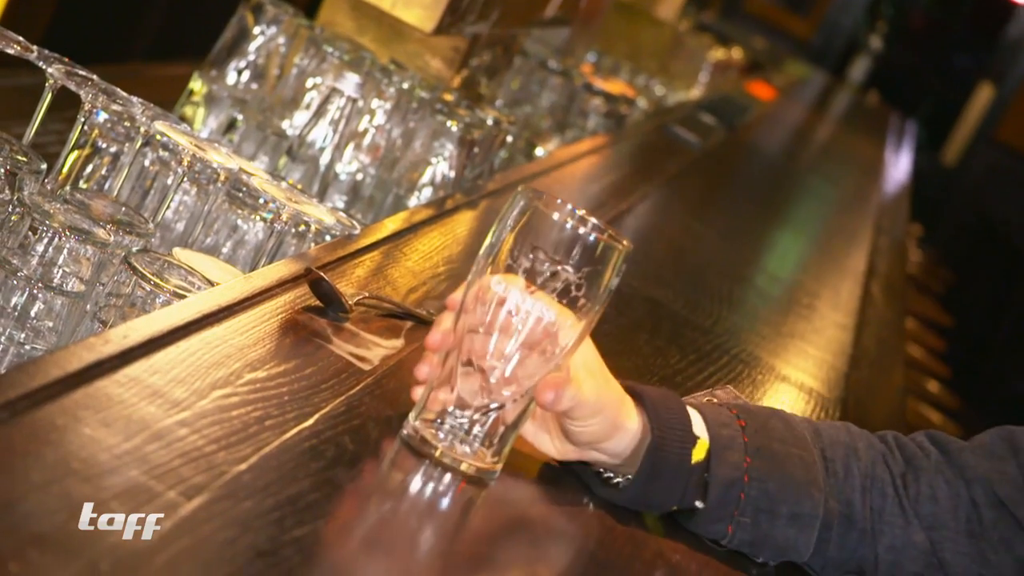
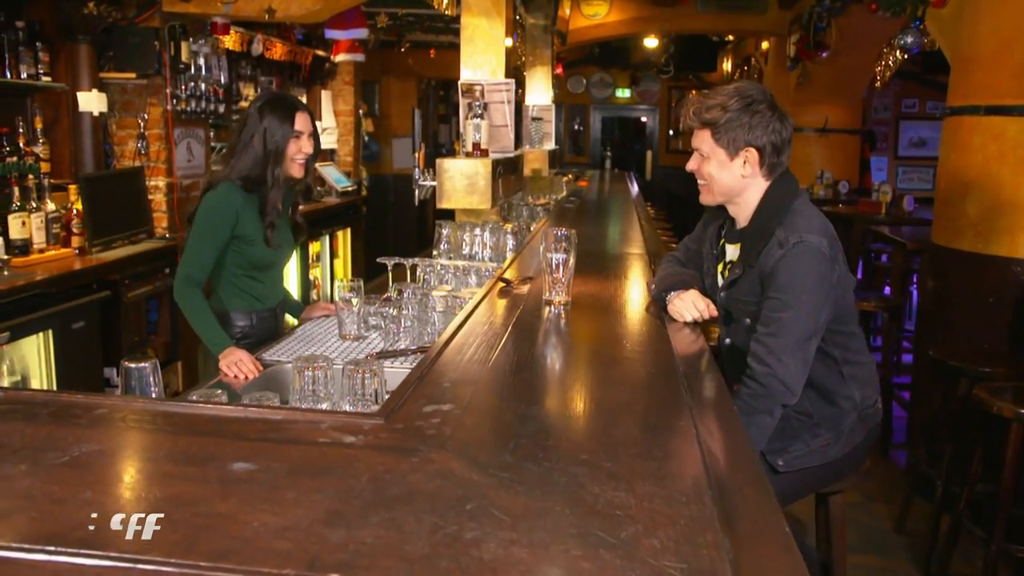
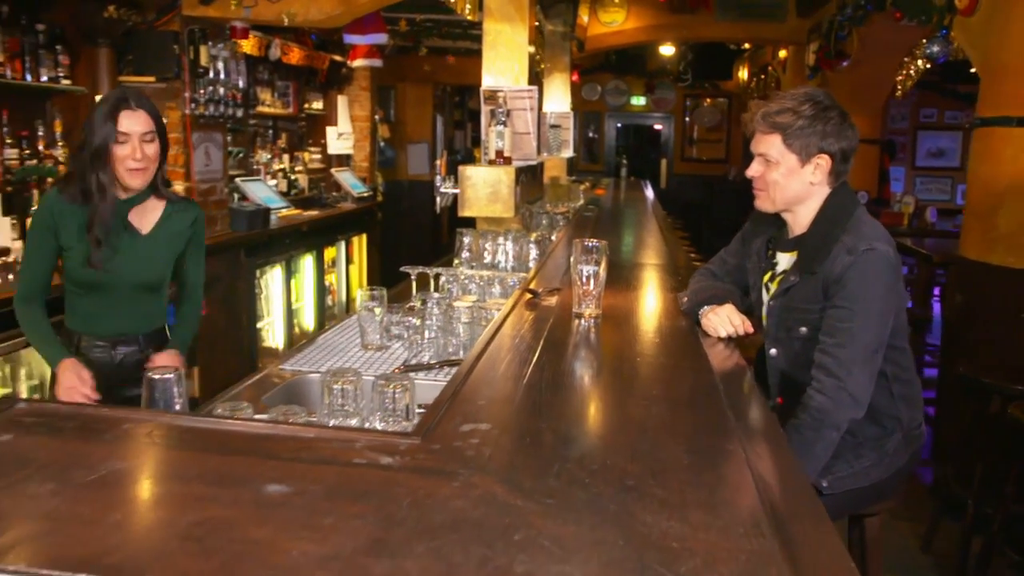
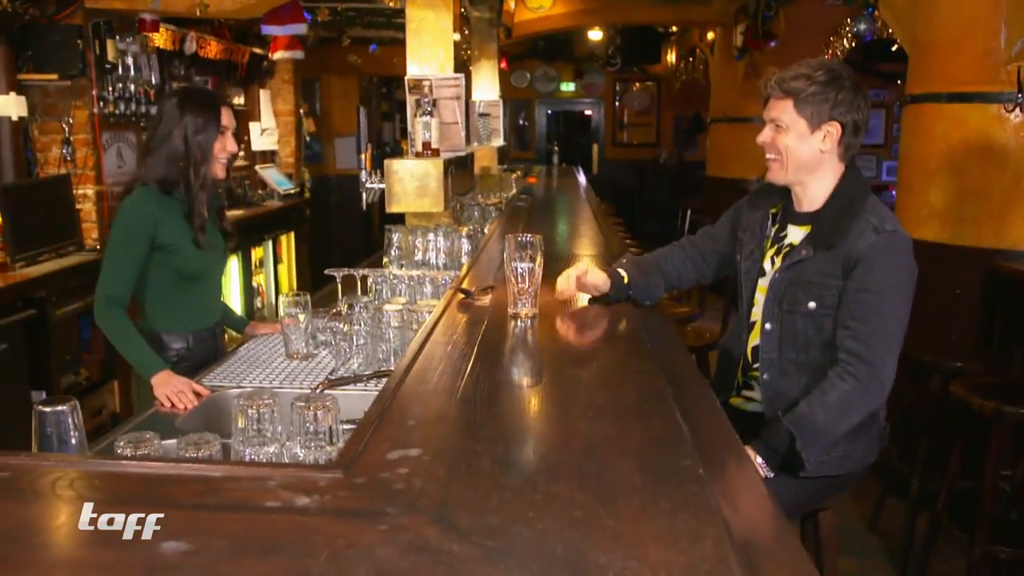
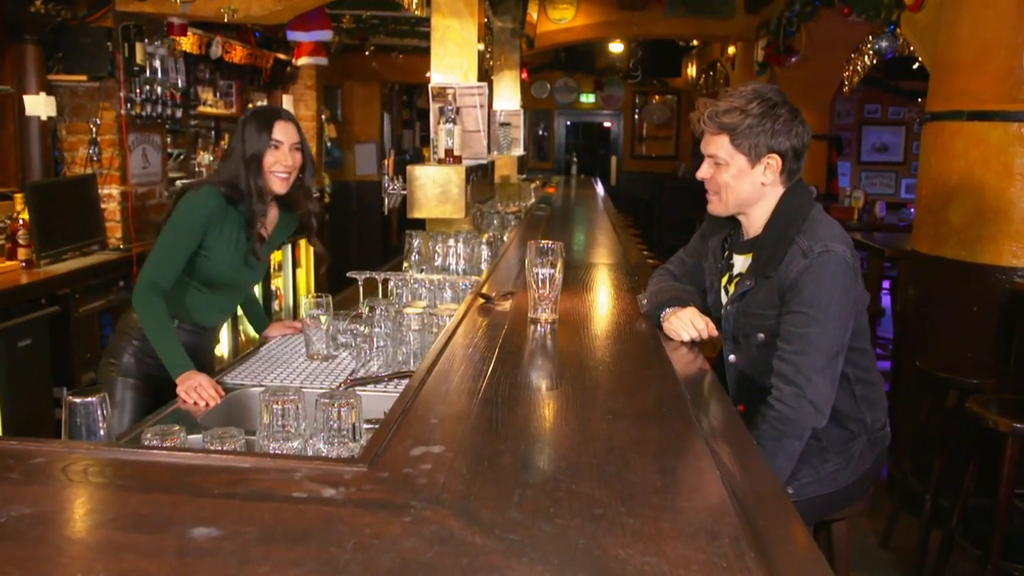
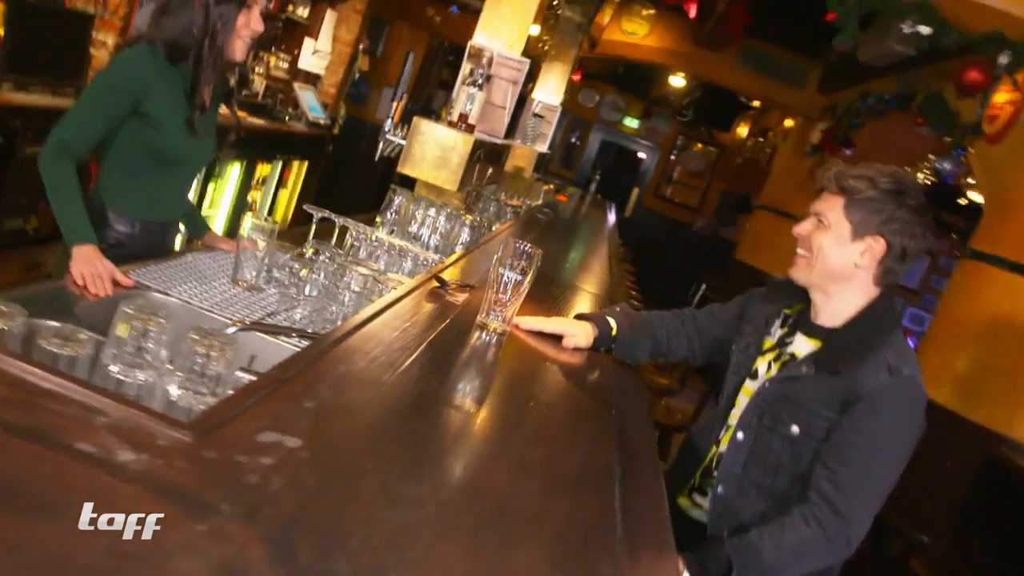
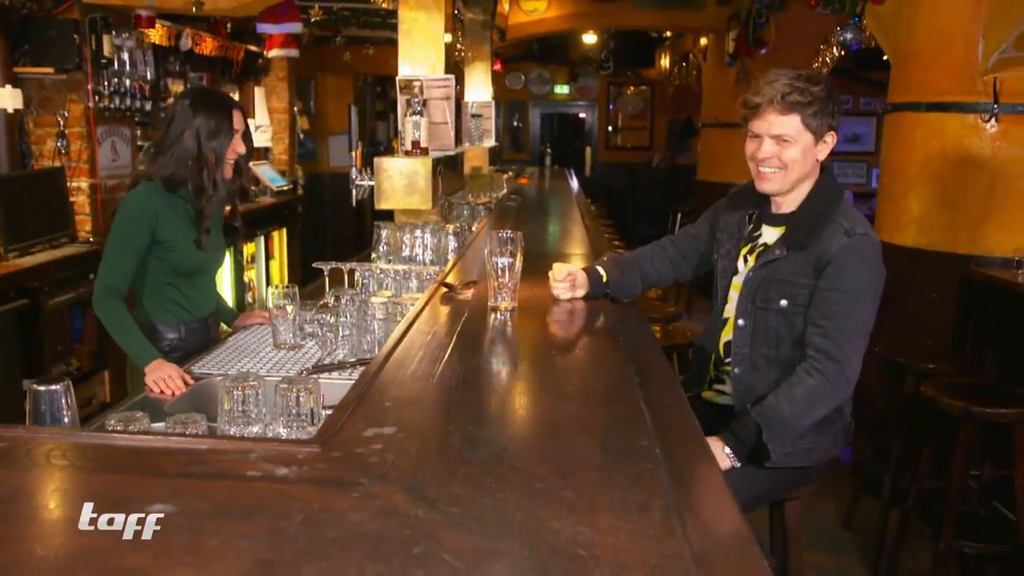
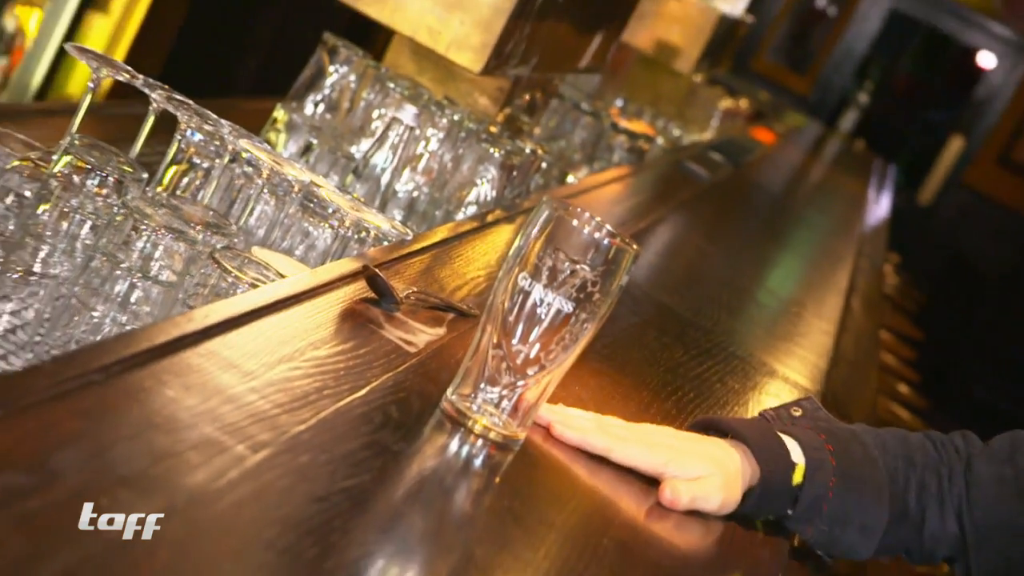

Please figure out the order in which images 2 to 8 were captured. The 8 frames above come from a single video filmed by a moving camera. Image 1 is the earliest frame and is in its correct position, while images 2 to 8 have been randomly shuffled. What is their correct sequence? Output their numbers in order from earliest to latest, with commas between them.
8, 6, 4, 7, 2, 5, 3
